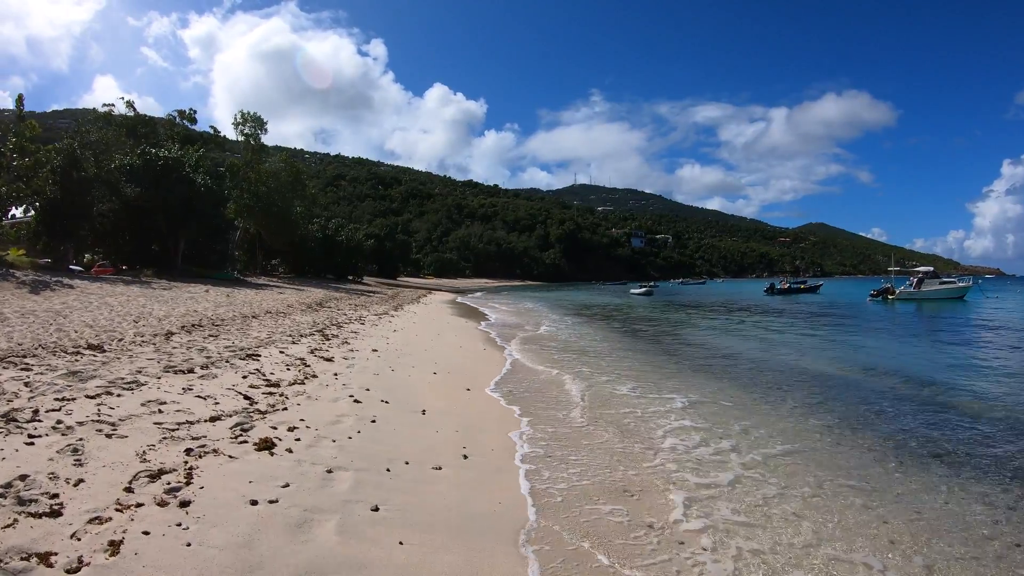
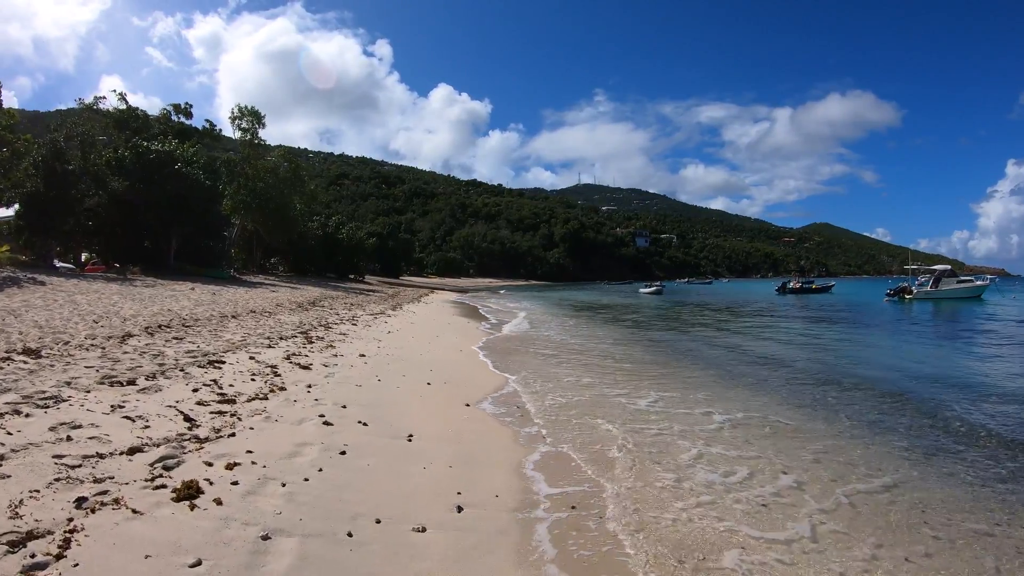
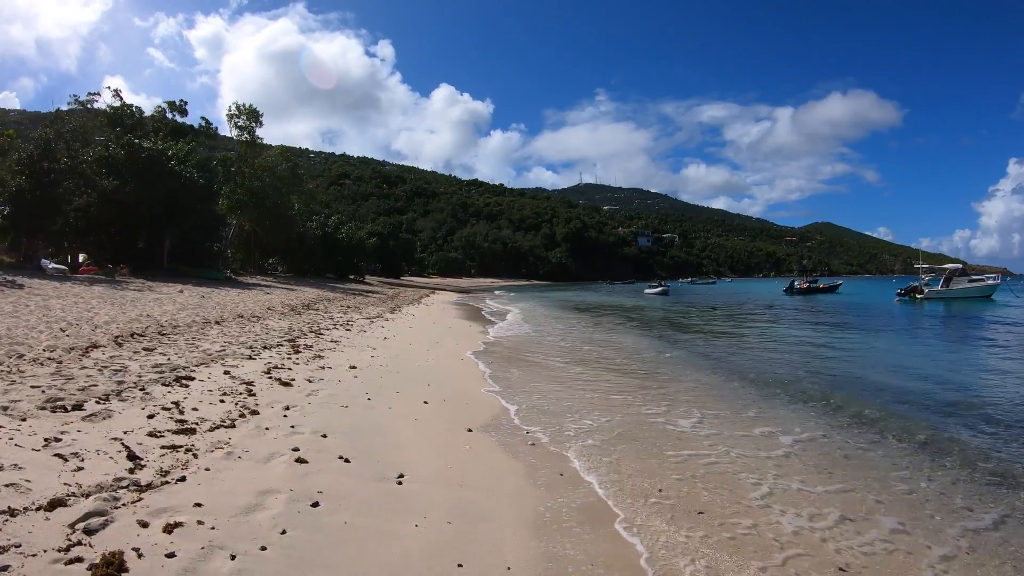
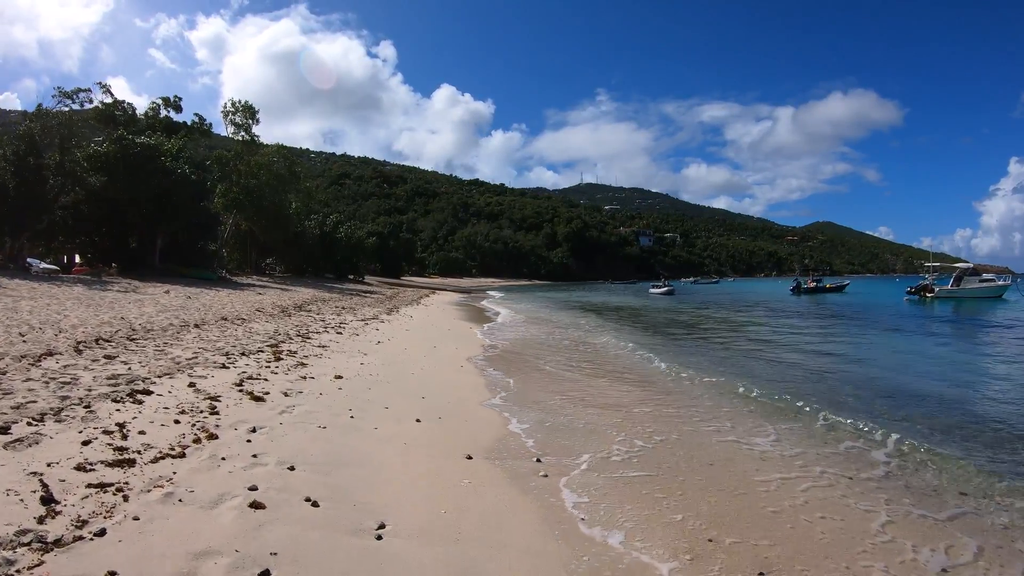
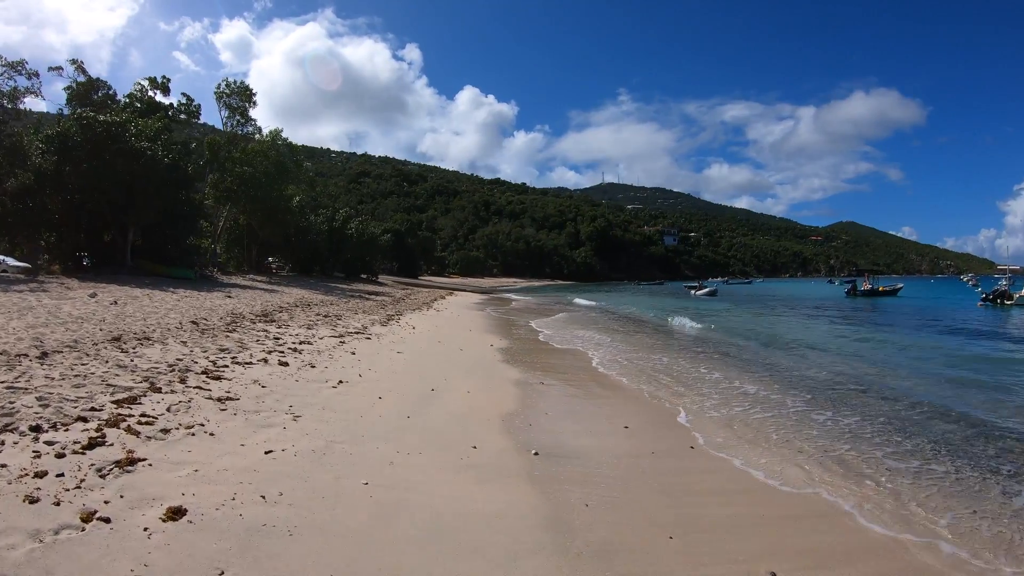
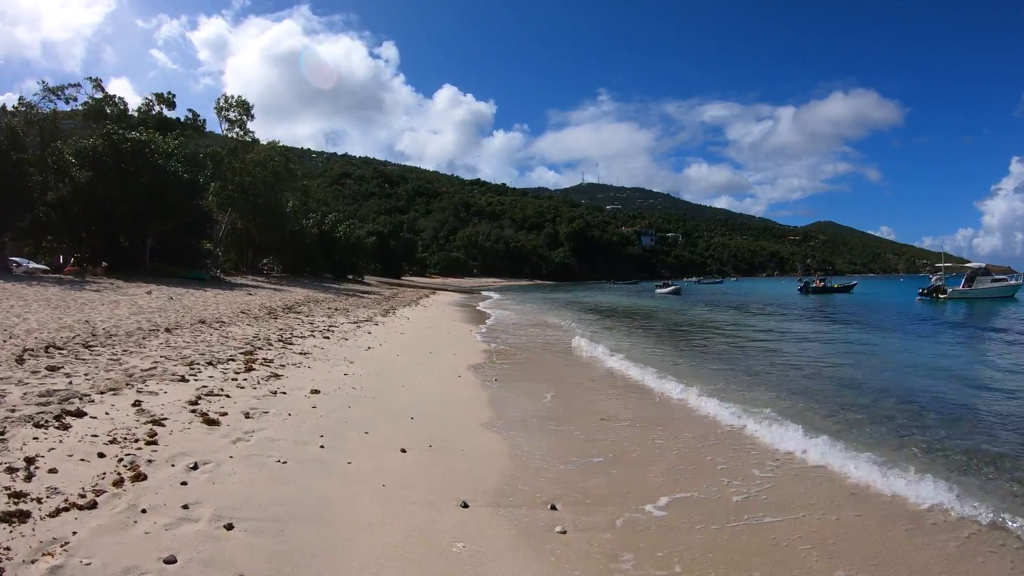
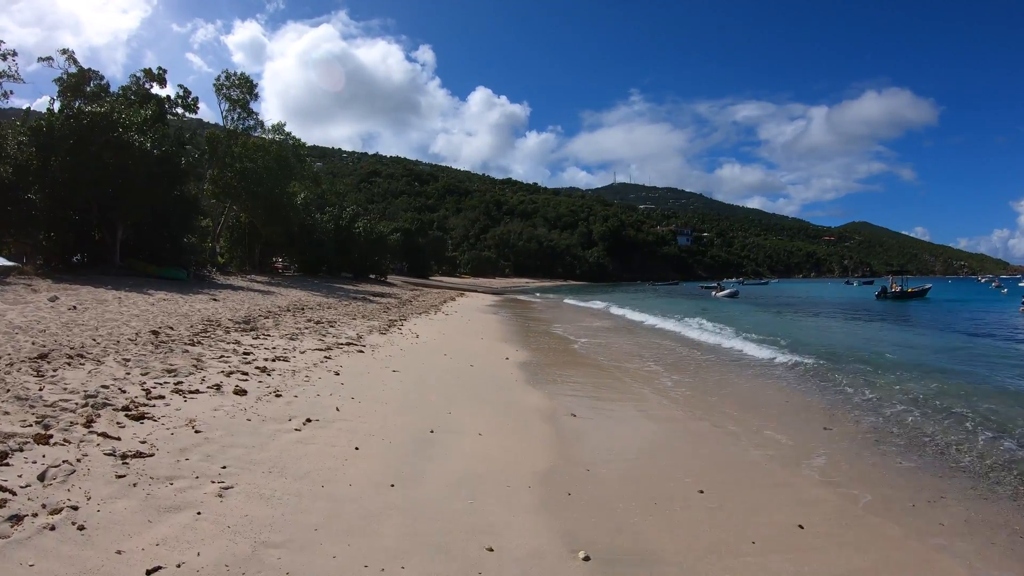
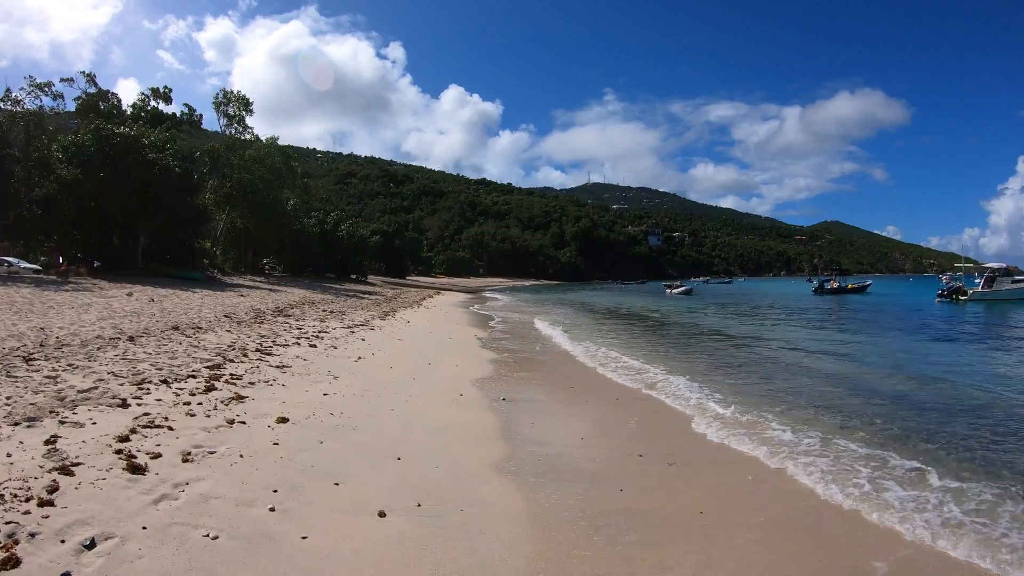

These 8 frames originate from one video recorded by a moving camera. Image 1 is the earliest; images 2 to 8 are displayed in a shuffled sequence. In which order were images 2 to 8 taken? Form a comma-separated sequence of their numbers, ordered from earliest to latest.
2, 3, 4, 6, 8, 5, 7
